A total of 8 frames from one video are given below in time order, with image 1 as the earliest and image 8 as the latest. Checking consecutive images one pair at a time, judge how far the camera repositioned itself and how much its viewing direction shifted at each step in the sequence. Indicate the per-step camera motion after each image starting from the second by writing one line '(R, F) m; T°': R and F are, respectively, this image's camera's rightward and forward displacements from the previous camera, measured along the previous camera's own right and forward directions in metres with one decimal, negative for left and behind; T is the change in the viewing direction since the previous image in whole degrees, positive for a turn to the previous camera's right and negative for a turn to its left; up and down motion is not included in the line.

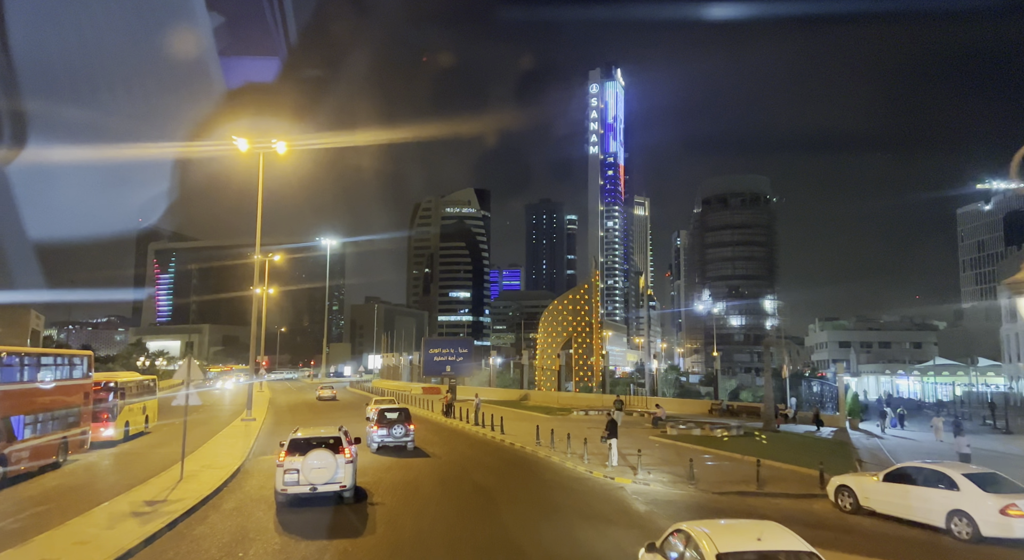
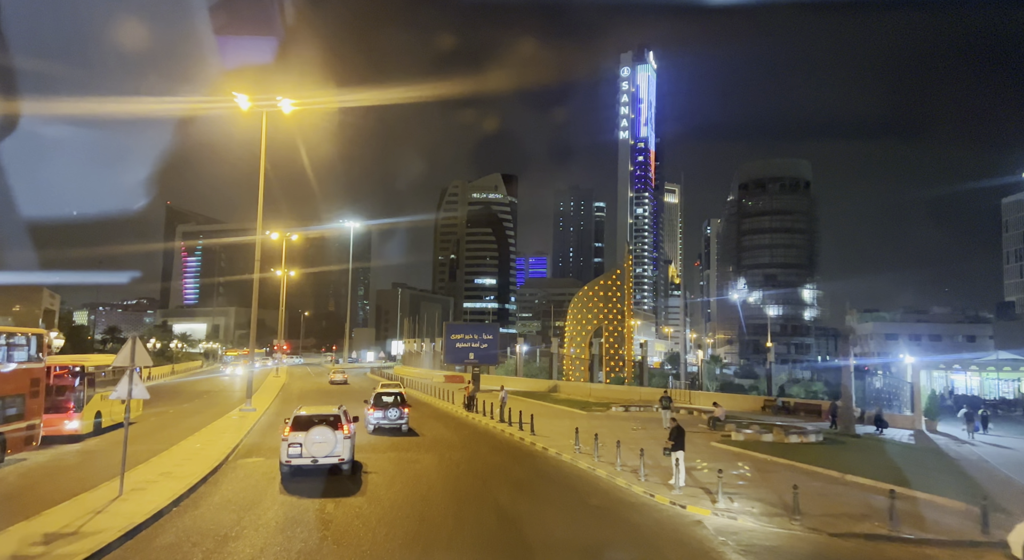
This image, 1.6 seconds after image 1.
(-0.2, +3.8) m; -2°
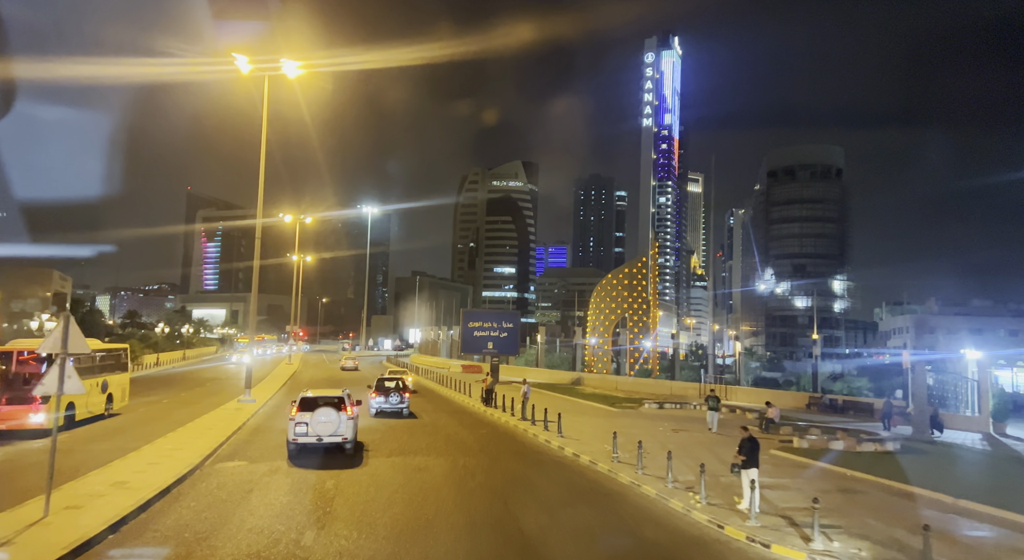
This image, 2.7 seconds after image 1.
(-0.2, +2.7) m; -2°
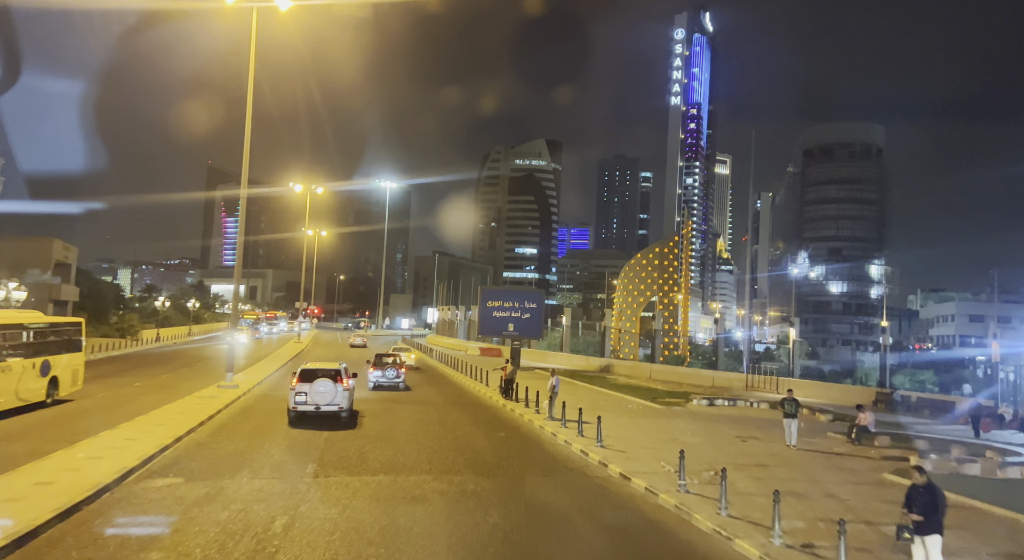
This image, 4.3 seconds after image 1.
(-0.2, +4.0) m; -2°
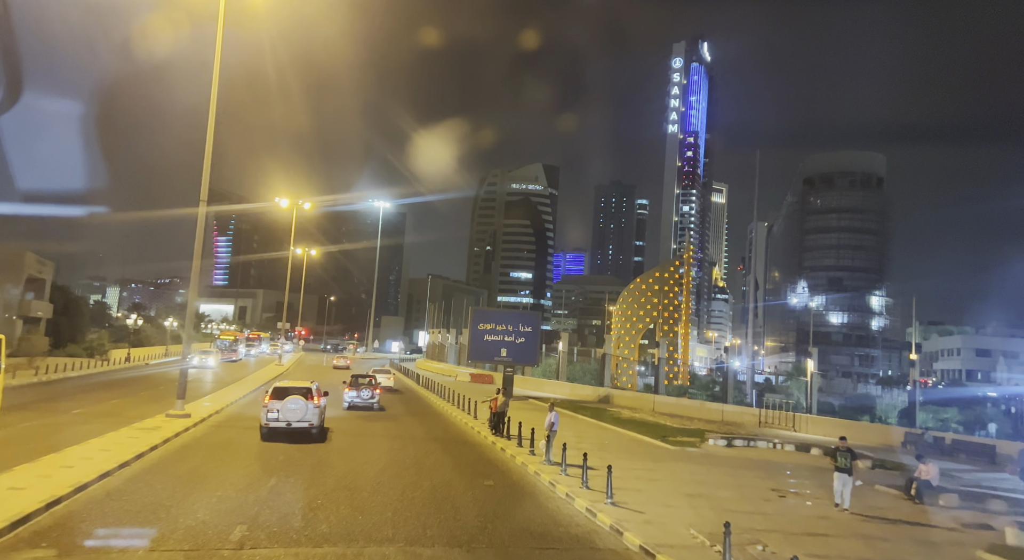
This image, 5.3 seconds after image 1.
(0.0, +2.6) m; 0°
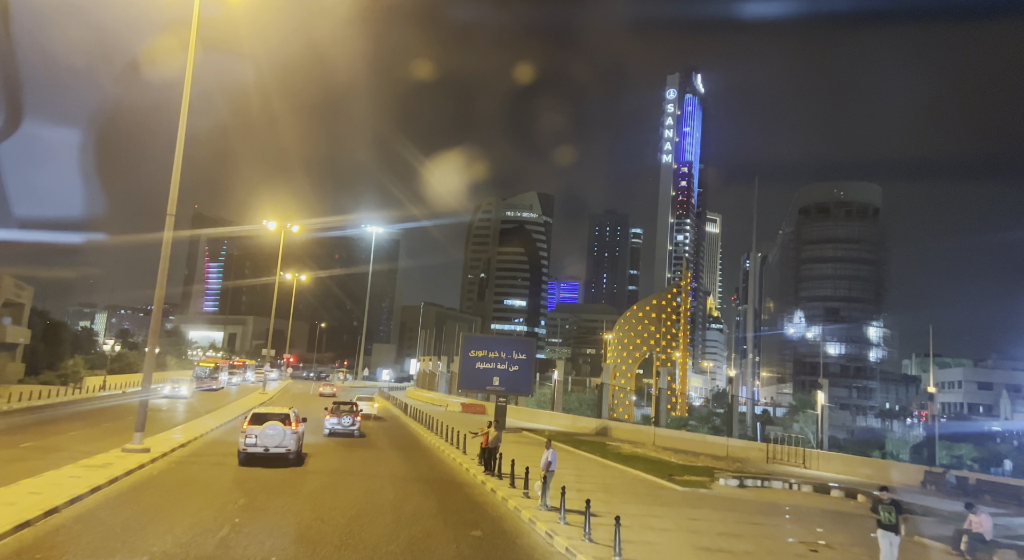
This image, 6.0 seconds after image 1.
(0.0, +1.6) m; +1°
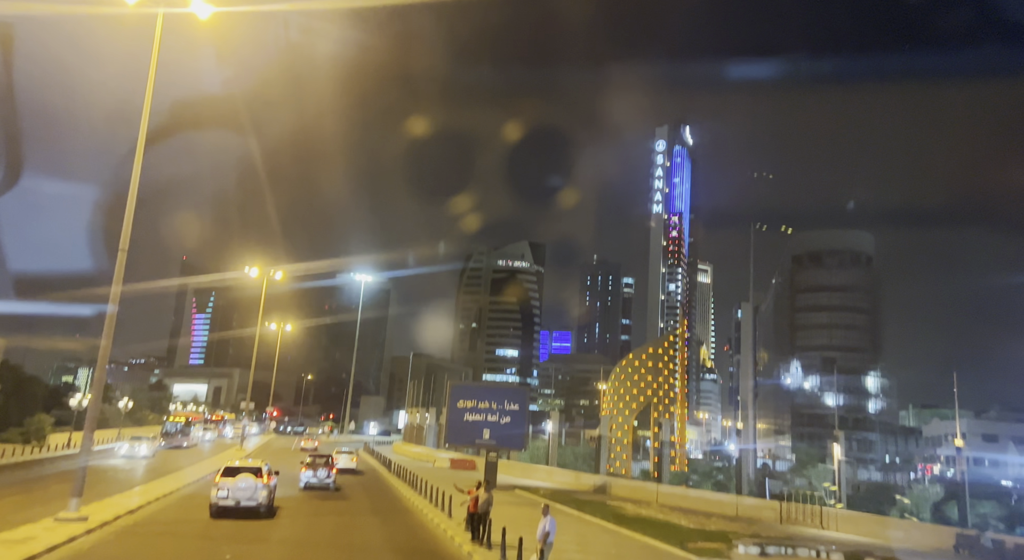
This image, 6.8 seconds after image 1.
(0.0, +1.8) m; +1°
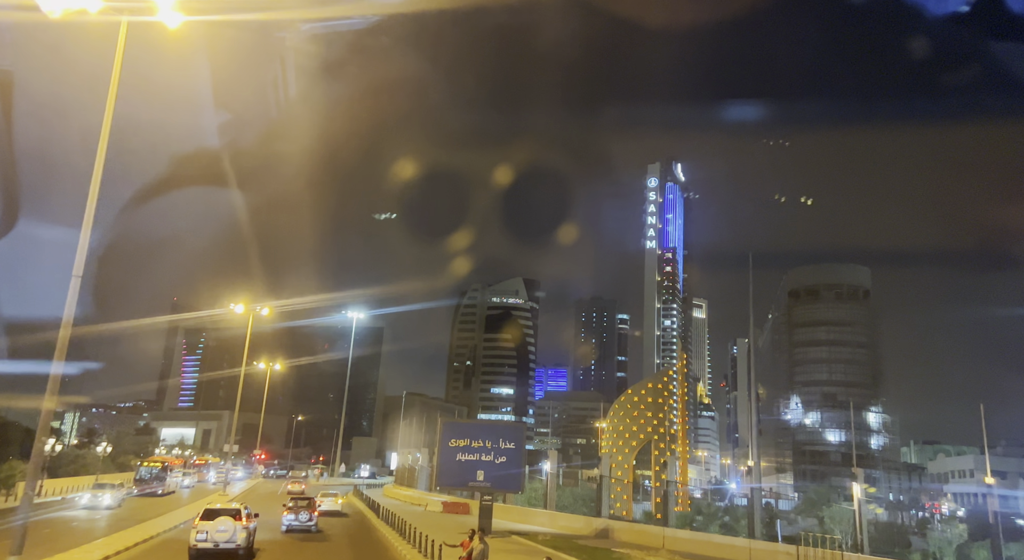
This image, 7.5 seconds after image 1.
(0.0, +1.4) m; 0°
